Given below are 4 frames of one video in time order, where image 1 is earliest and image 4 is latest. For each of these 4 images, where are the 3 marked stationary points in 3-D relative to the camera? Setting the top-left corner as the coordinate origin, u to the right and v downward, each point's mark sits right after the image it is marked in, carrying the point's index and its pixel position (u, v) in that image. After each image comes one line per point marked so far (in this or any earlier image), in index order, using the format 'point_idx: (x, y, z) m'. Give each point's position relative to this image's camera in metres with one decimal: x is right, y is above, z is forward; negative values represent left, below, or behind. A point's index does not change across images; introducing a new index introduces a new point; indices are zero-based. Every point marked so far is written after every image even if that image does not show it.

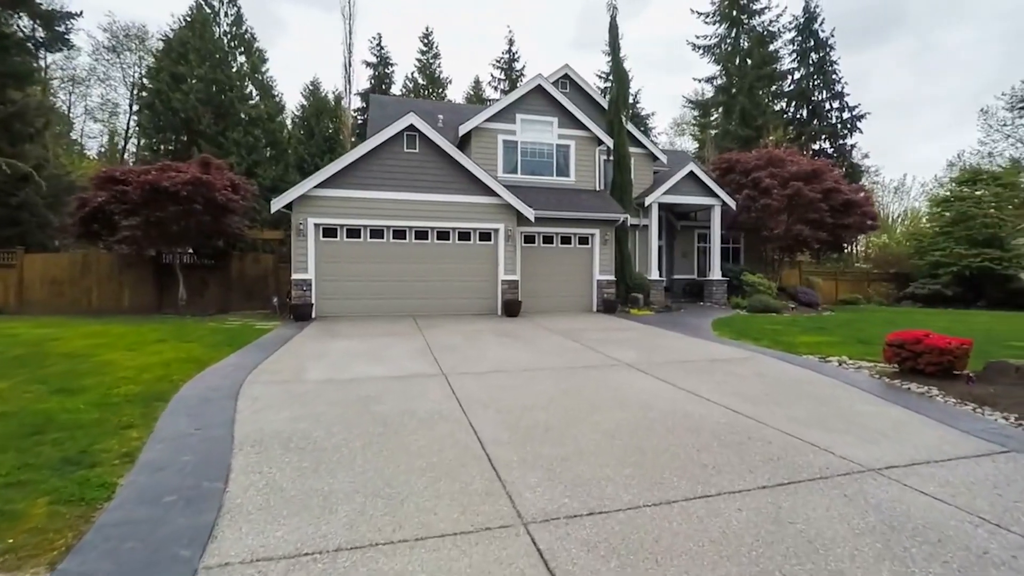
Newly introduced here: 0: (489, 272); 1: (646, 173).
0: (-0.7, +0.4, +13.6) m
1: (+5.3, +4.5, +18.8) m
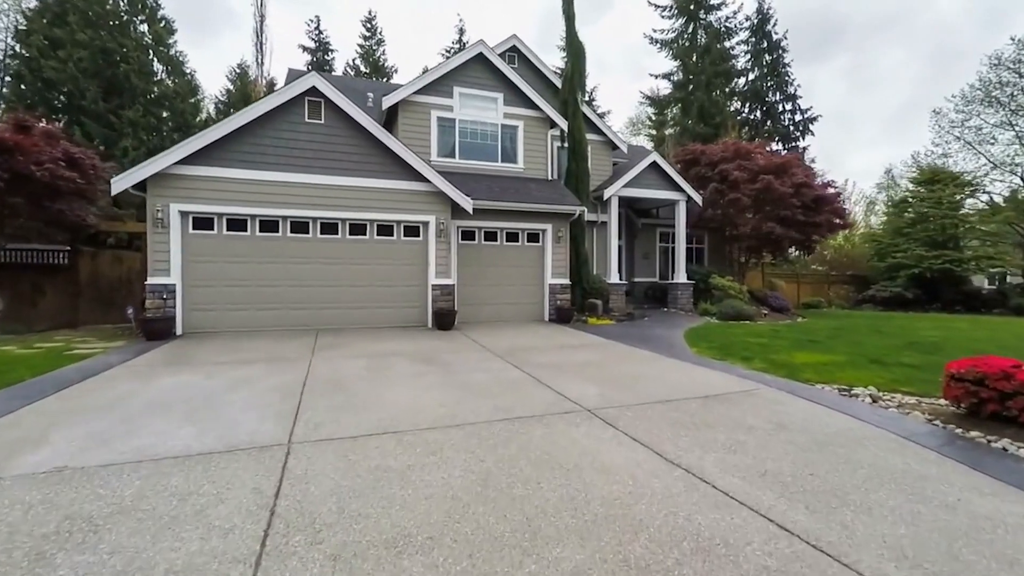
0: (-2.2, +0.3, +11.1) m
1: (+3.3, +4.4, +16.9) m
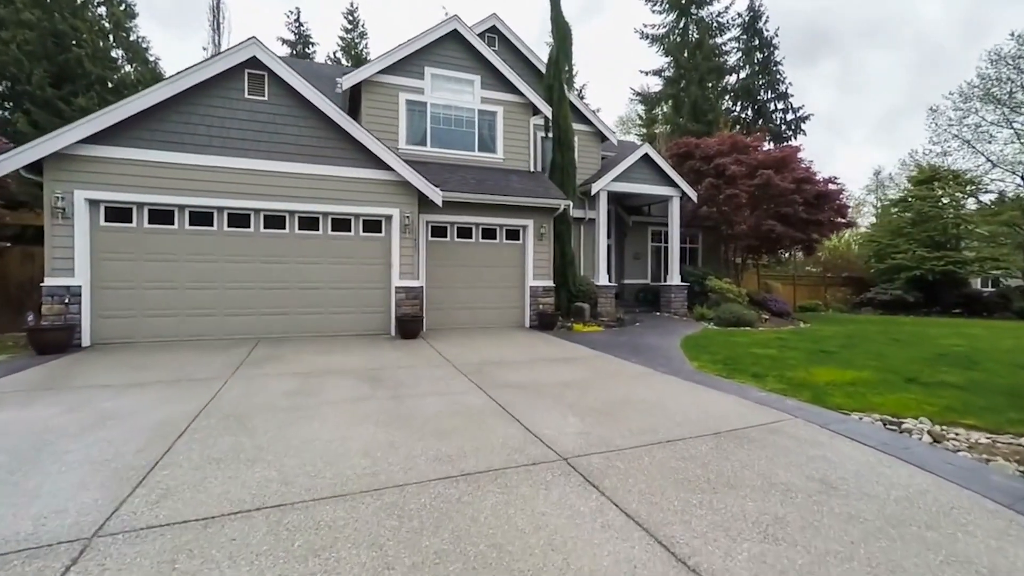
0: (-2.8, +0.2, +9.8) m
1: (+2.6, +4.3, +15.6) m
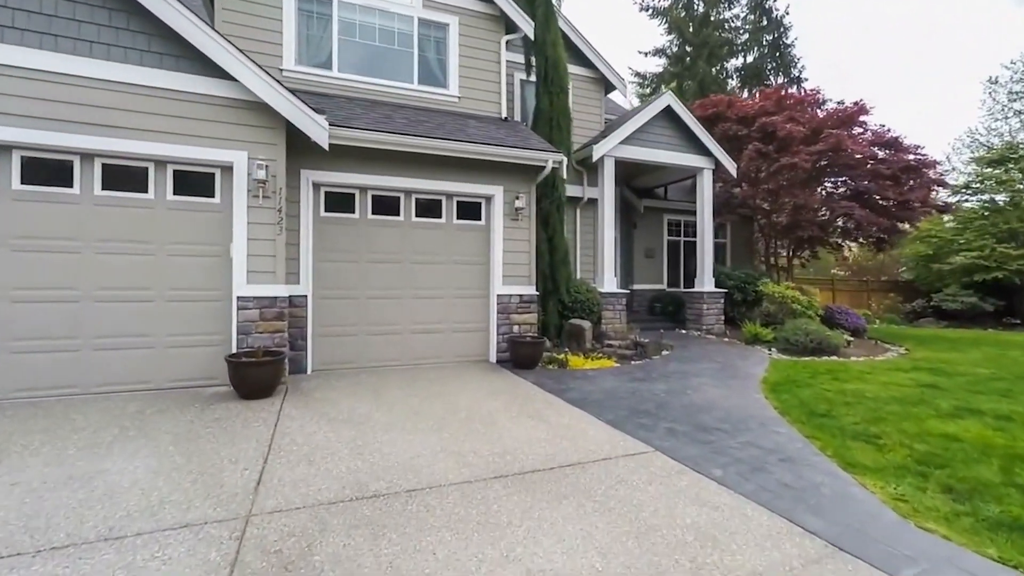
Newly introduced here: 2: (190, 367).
0: (-3.4, +0.1, +5.2) m
1: (+1.9, +4.1, +11.2) m
2: (-3.5, -0.9, +5.2) m
